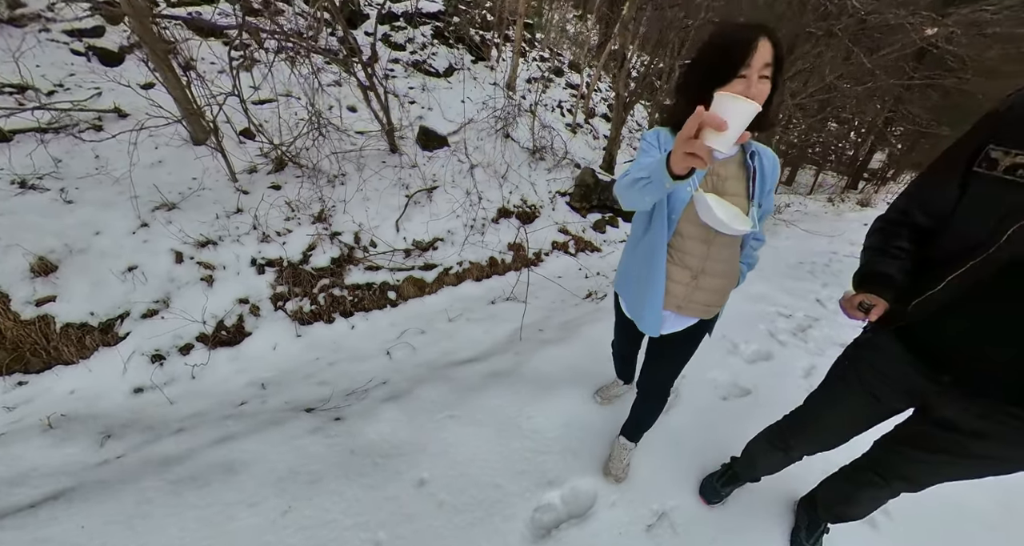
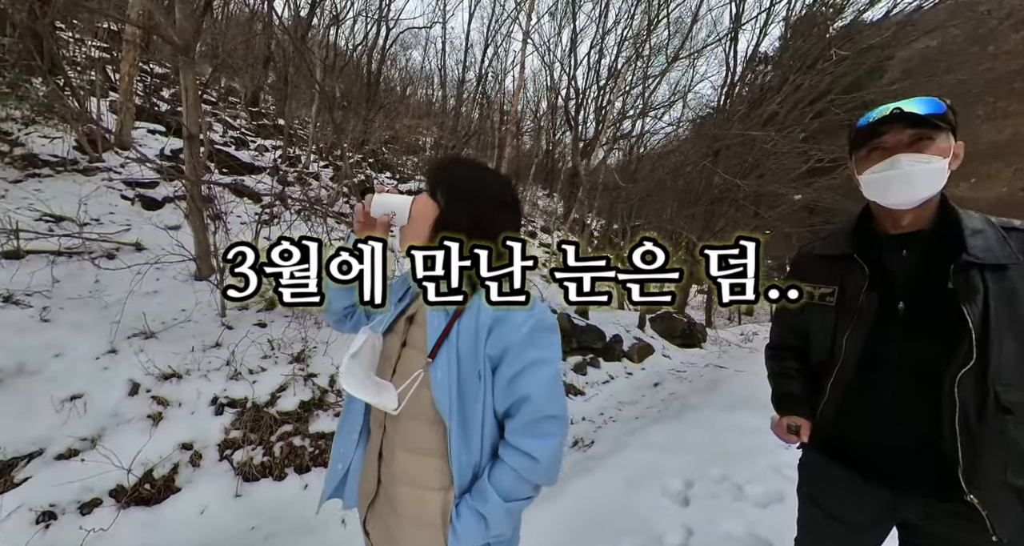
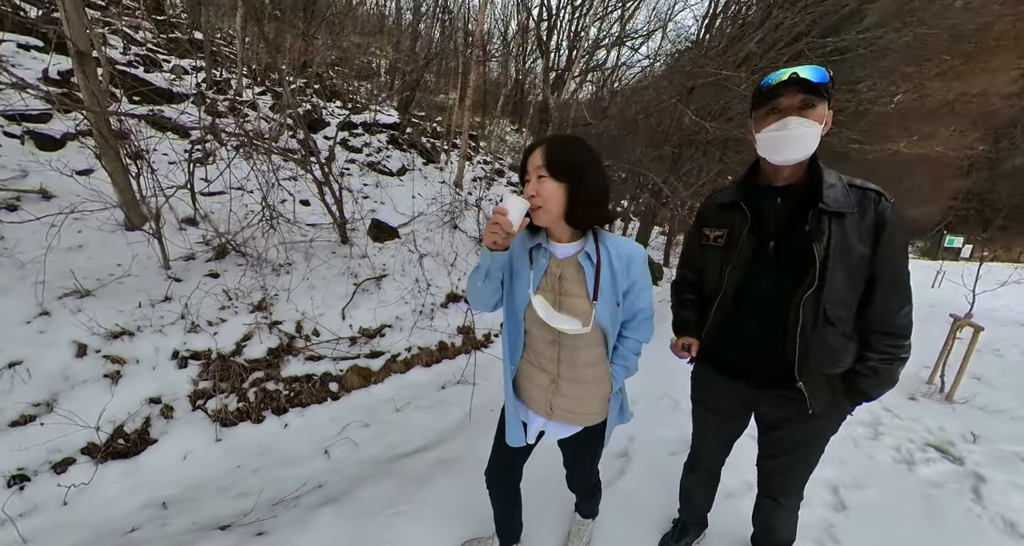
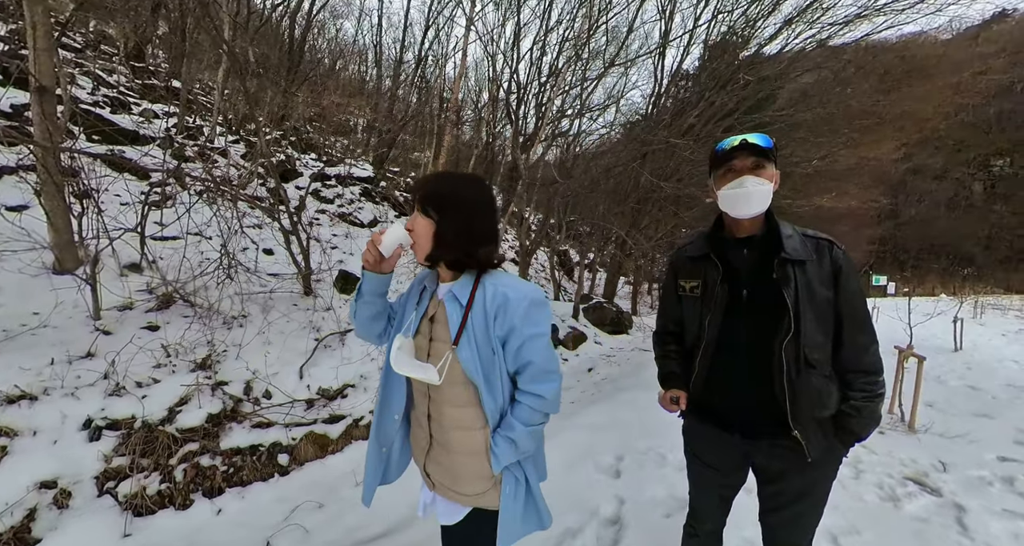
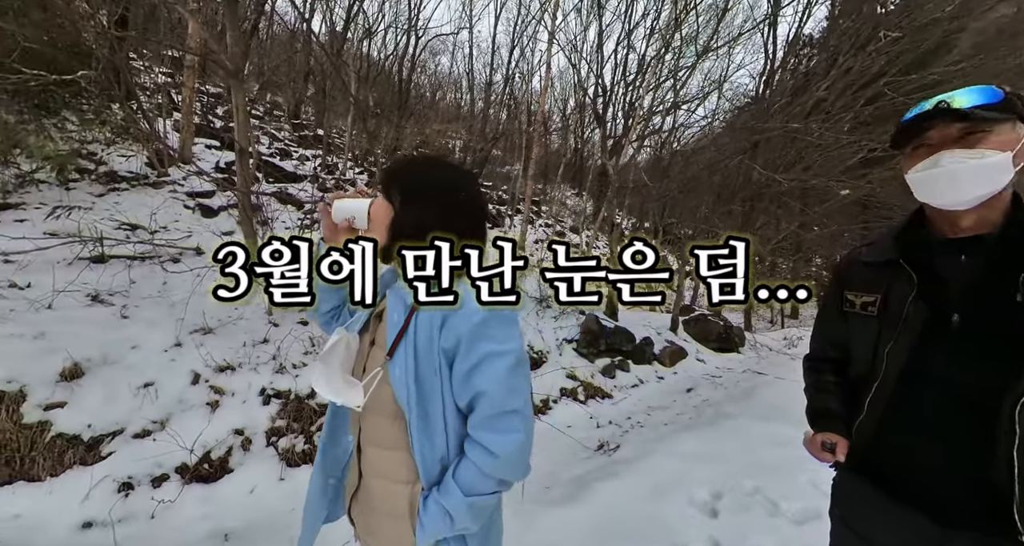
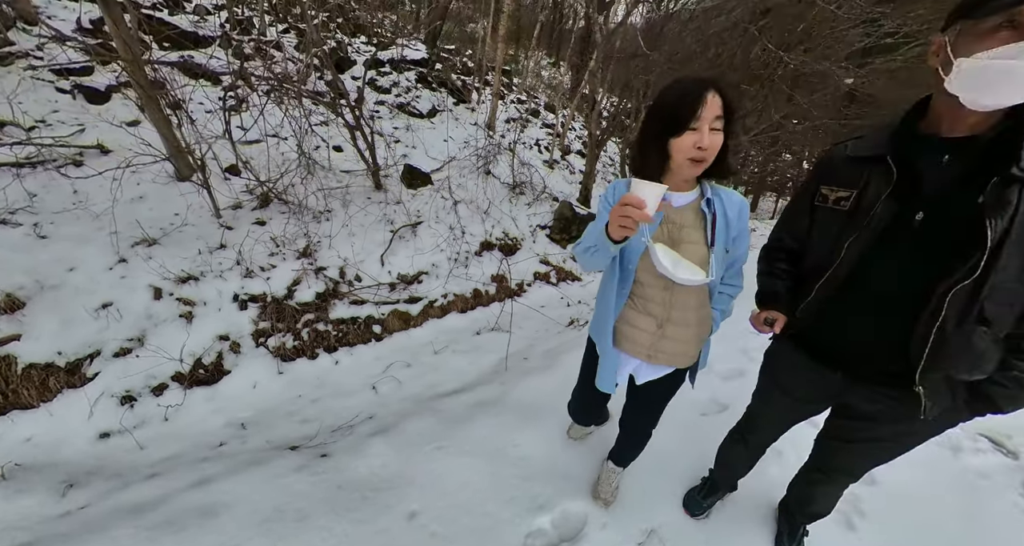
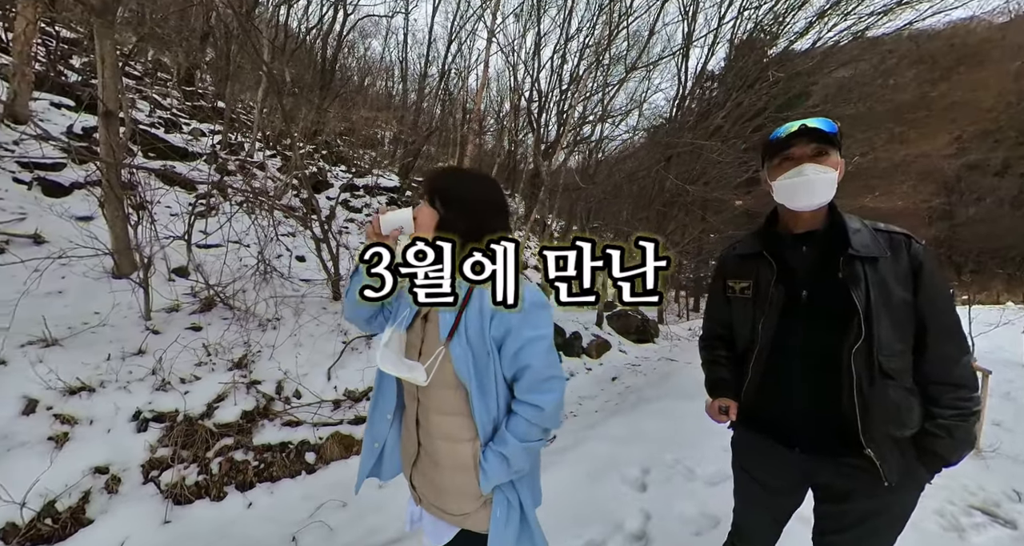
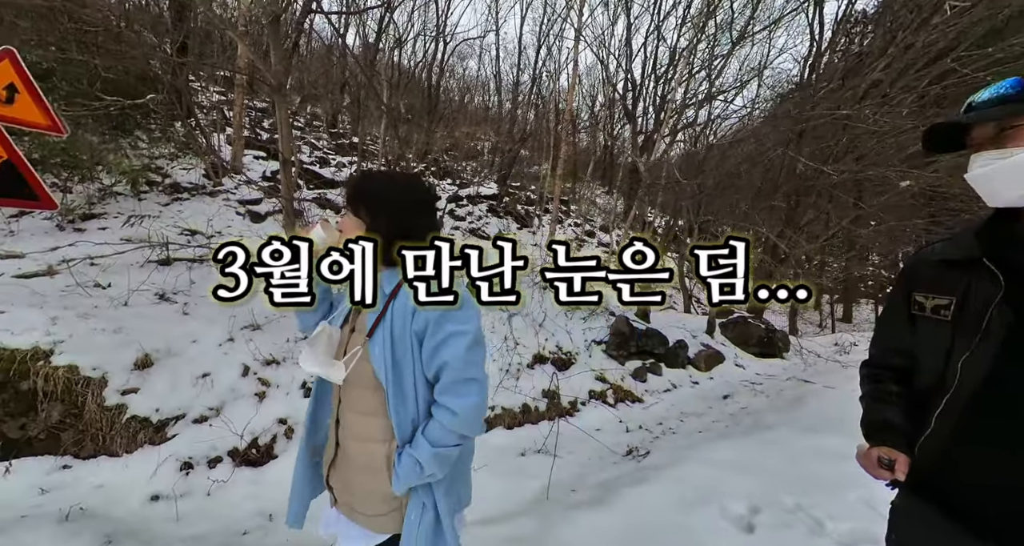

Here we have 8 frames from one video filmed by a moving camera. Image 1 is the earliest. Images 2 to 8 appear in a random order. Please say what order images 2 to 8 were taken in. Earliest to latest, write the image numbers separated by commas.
6, 3, 4, 7, 2, 5, 8
